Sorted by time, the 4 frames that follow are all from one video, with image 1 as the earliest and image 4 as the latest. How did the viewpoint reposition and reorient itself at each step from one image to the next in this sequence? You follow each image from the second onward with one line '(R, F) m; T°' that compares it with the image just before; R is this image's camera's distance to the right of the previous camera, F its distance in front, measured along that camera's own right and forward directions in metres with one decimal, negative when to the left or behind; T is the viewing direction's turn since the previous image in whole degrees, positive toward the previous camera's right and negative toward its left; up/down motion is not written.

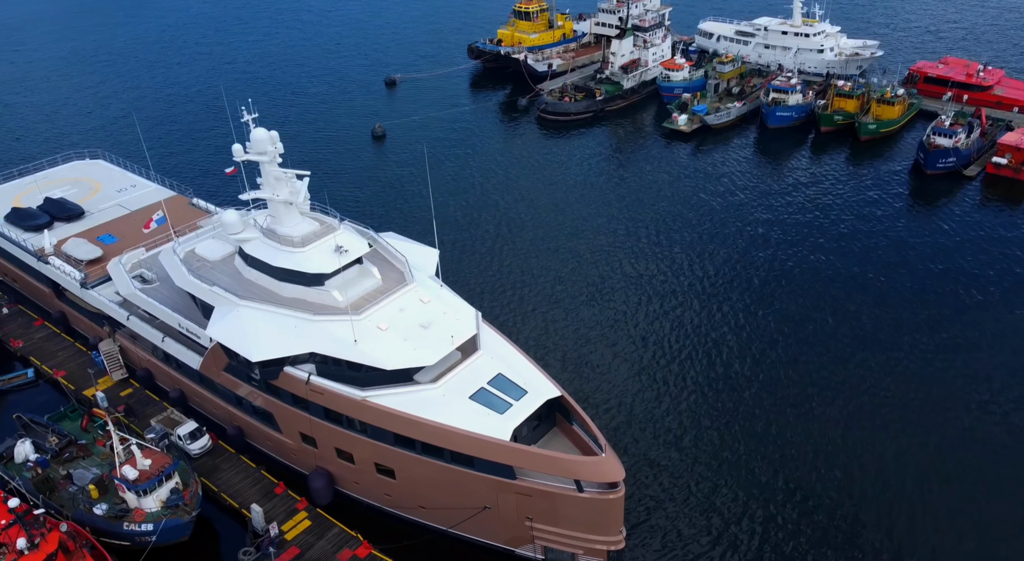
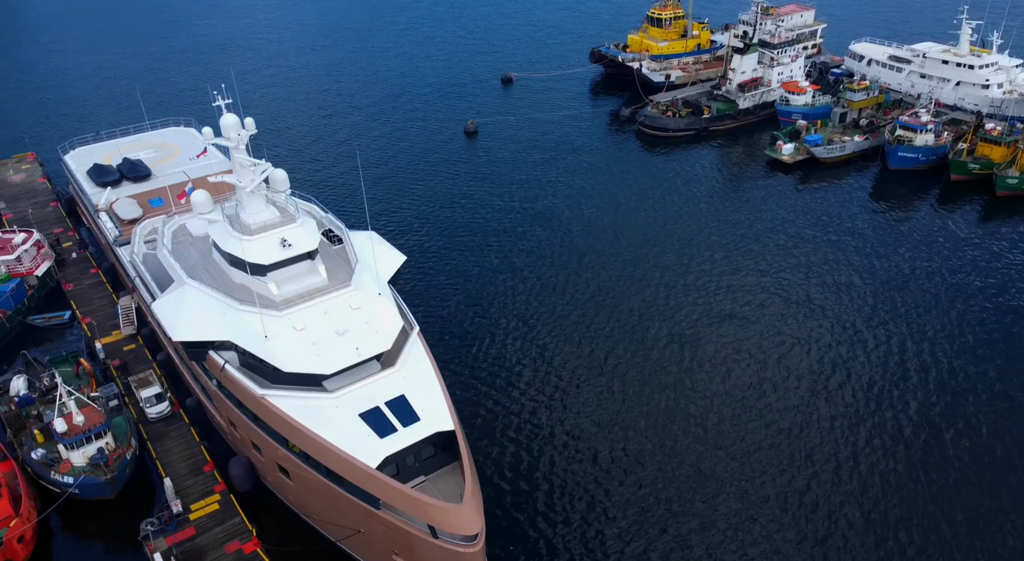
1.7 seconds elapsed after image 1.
(+9.3, +3.1) m; -13°
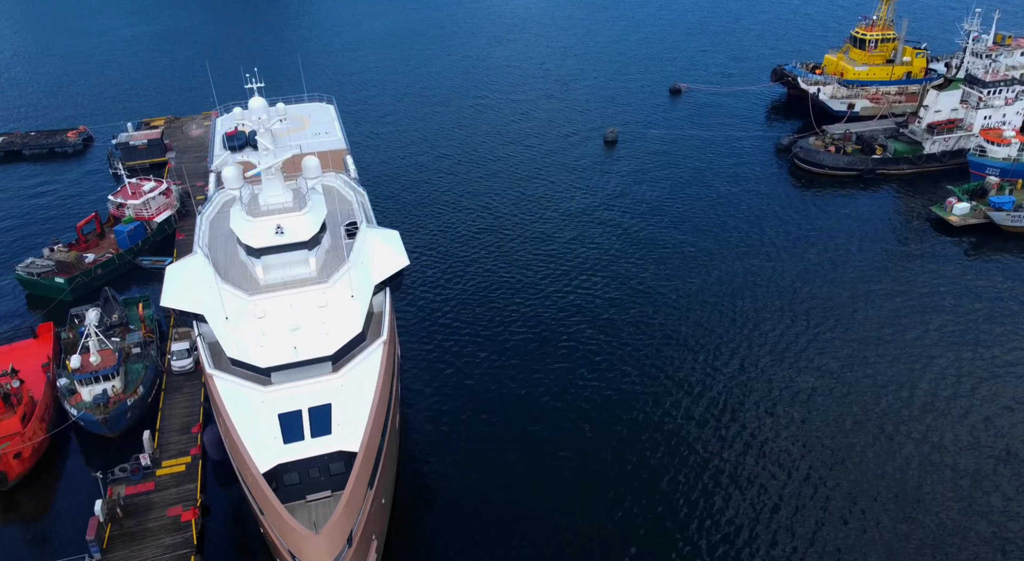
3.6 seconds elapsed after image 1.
(+9.2, +3.8) m; -16°
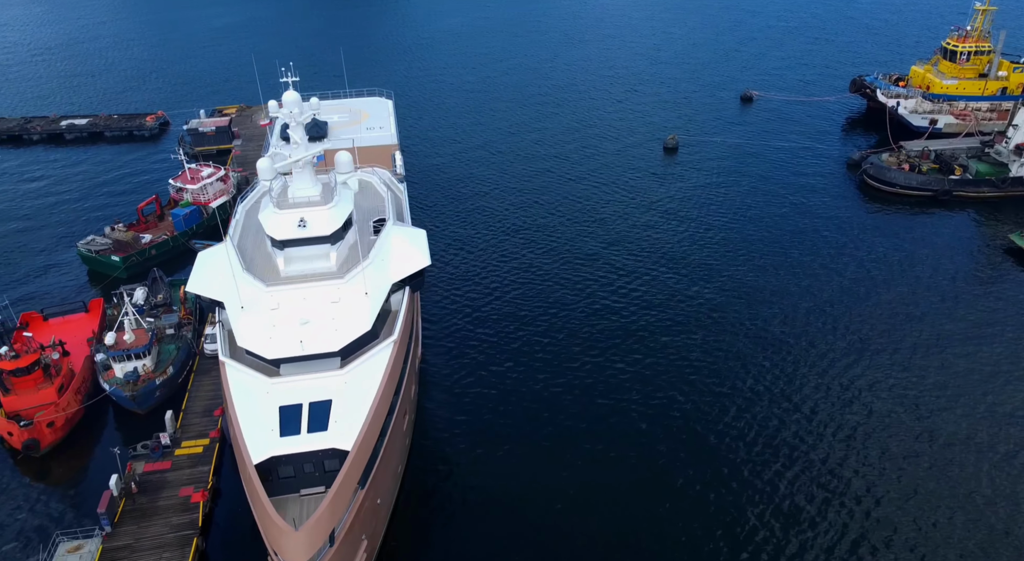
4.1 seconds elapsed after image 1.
(+2.5, +0.8) m; -6°
